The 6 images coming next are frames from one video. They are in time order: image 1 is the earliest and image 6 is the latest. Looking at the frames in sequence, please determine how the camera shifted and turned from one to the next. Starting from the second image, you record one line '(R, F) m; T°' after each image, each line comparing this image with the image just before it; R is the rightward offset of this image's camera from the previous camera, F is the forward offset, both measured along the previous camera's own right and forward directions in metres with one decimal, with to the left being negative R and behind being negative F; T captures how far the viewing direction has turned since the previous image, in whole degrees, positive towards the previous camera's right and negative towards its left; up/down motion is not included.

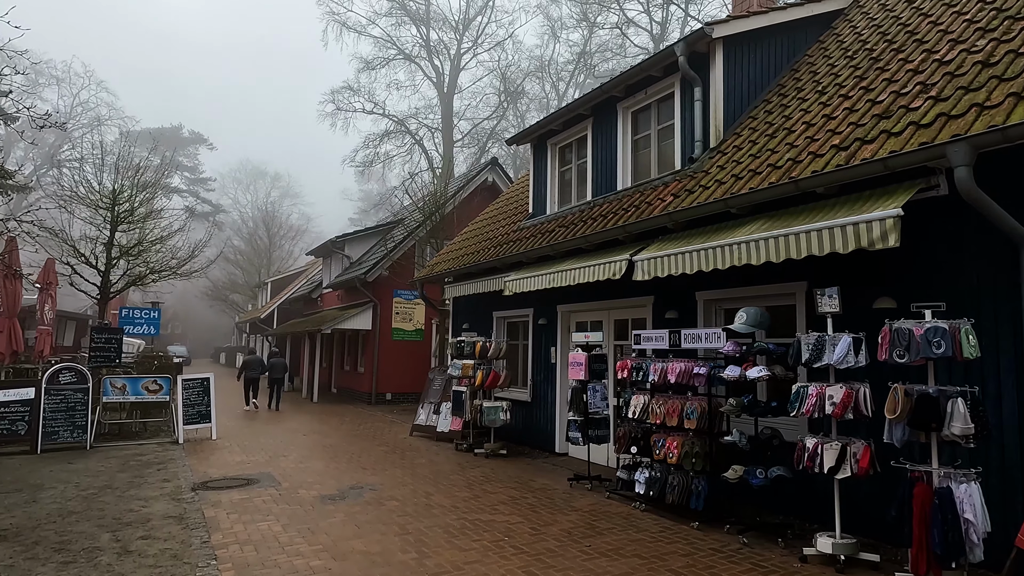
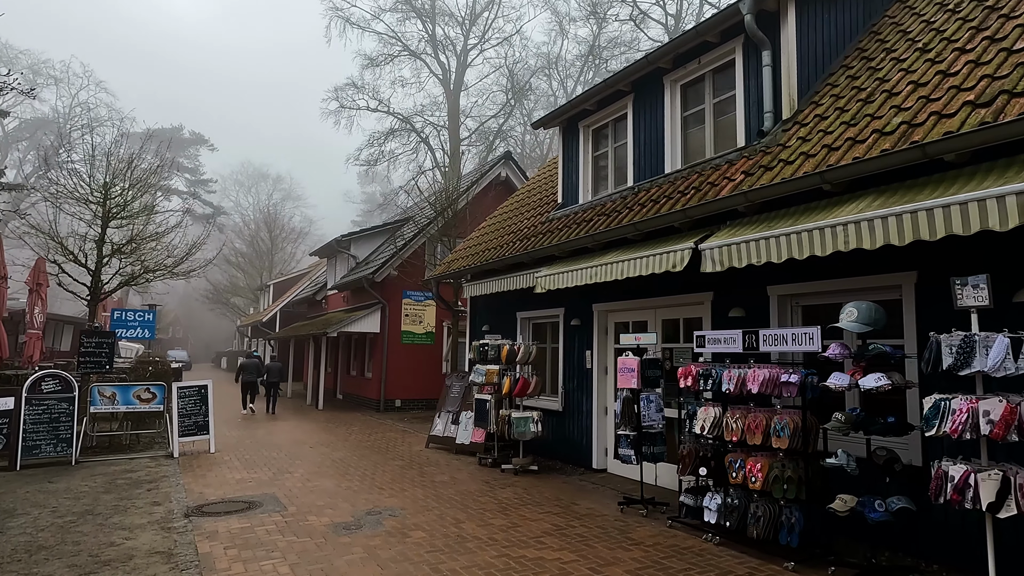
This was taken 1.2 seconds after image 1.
(-0.4, +1.1) m; 0°
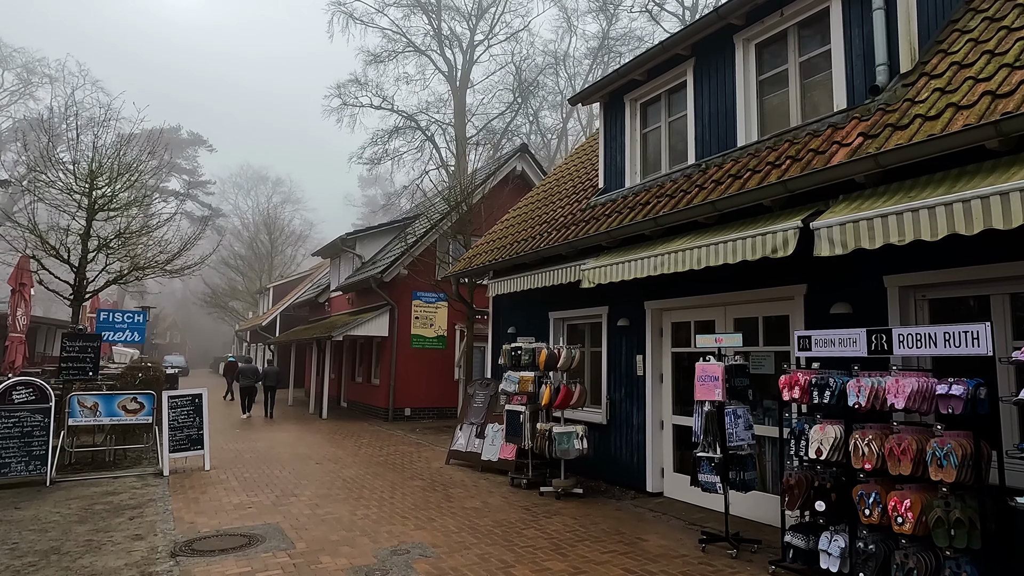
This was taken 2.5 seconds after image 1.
(-0.5, +1.3) m; 0°
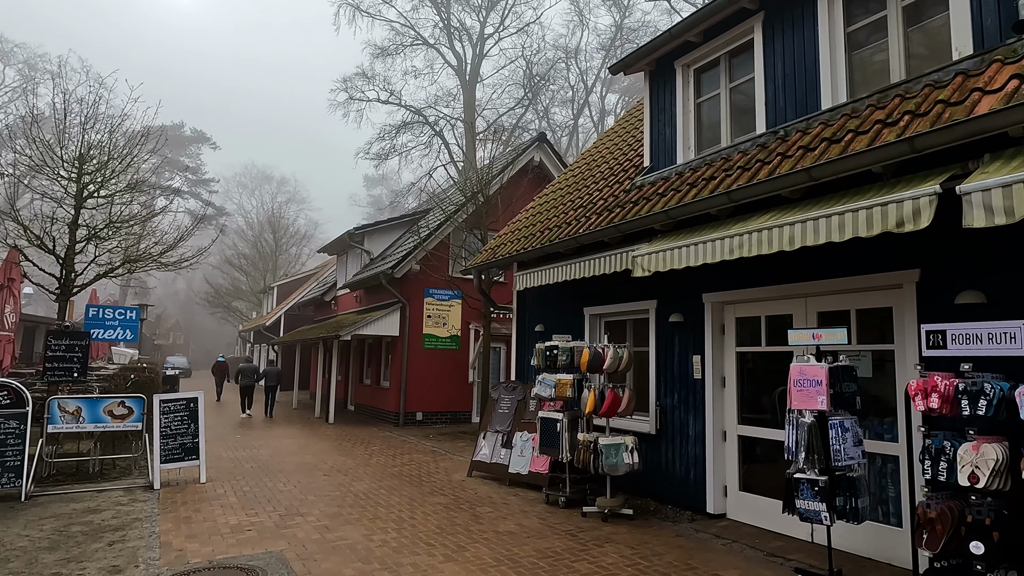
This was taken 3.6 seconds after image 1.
(-0.4, +1.1) m; 0°
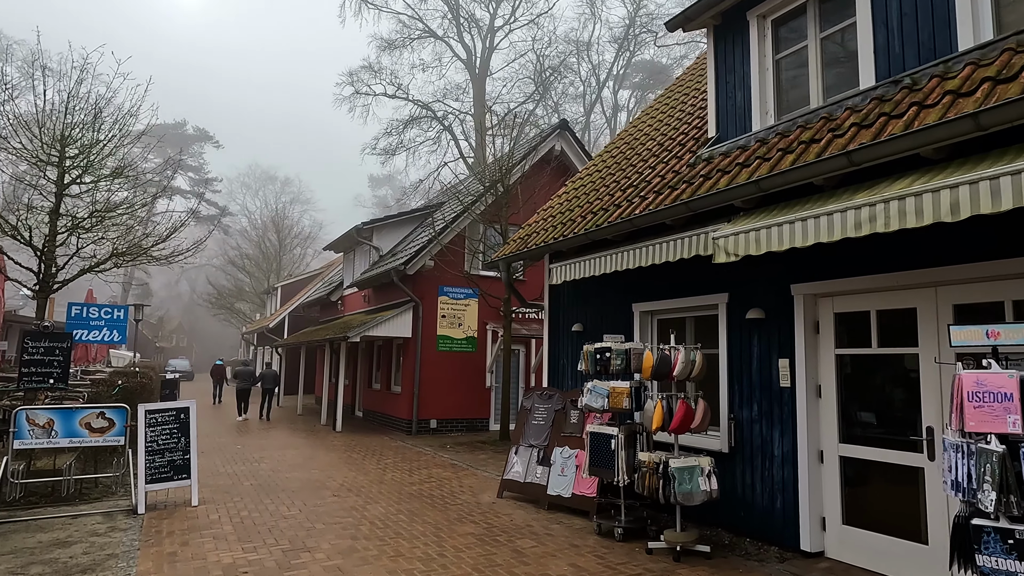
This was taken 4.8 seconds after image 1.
(-0.4, +1.2) m; 0°
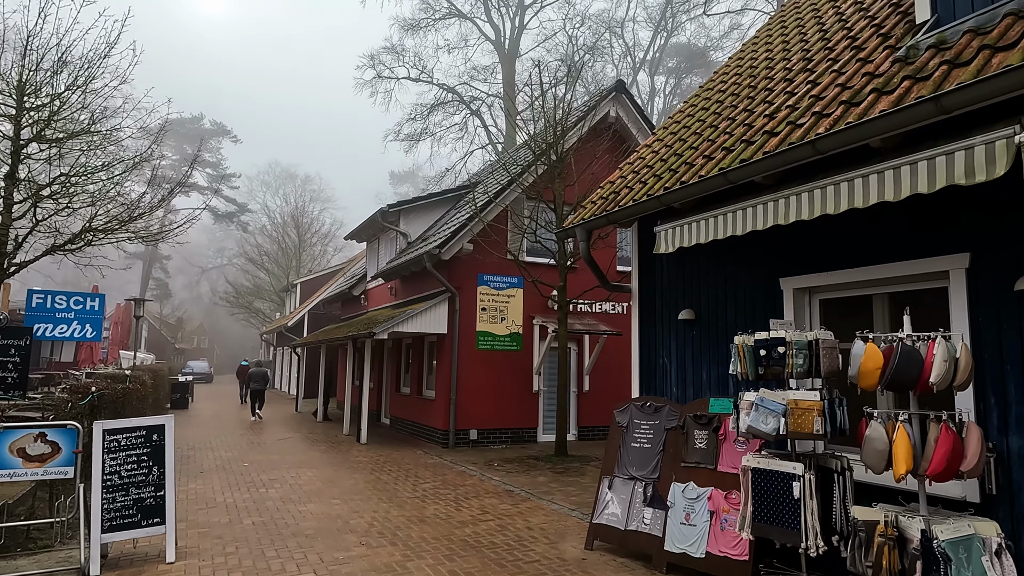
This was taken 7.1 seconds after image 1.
(-0.7, +2.3) m; -2°
